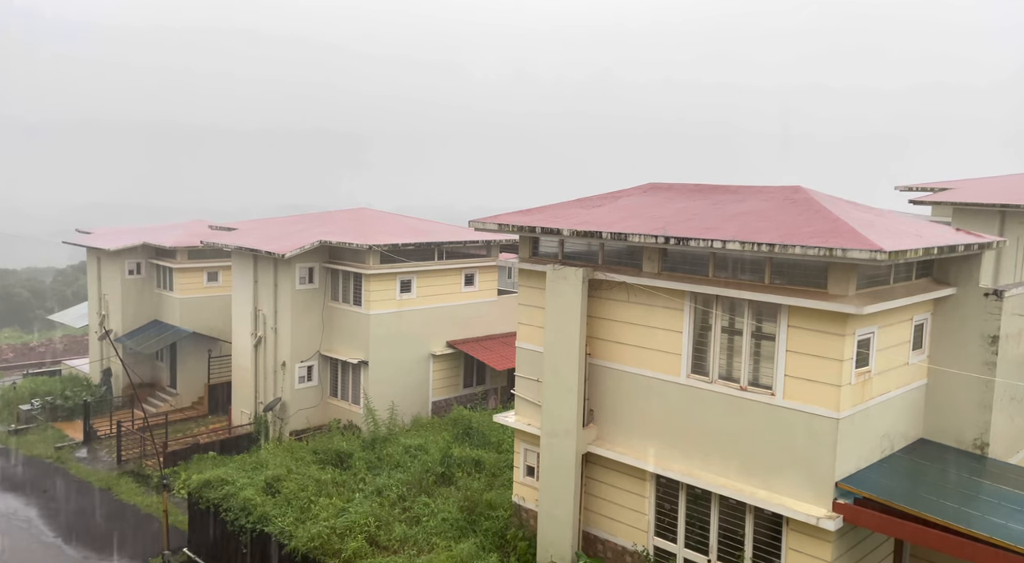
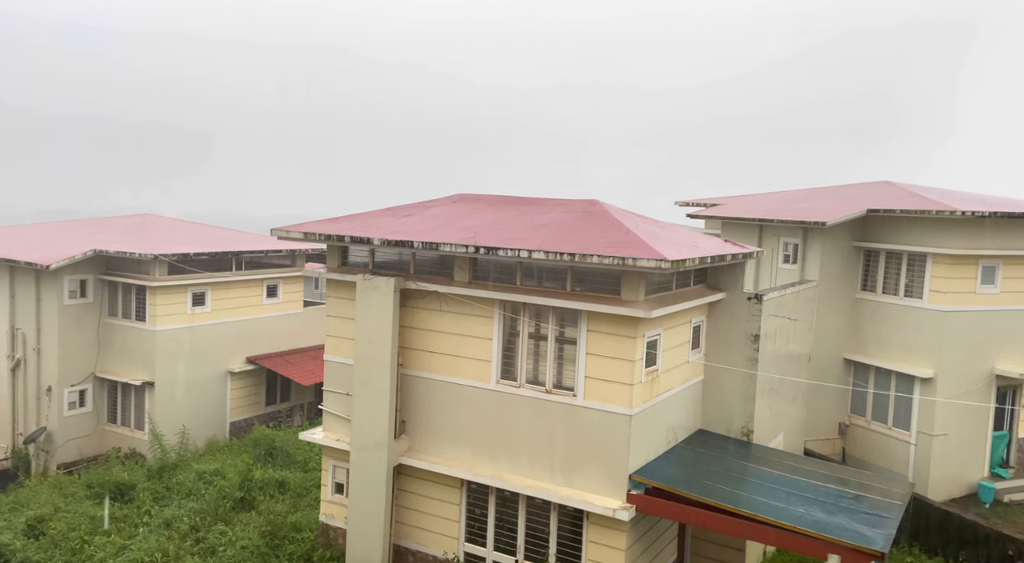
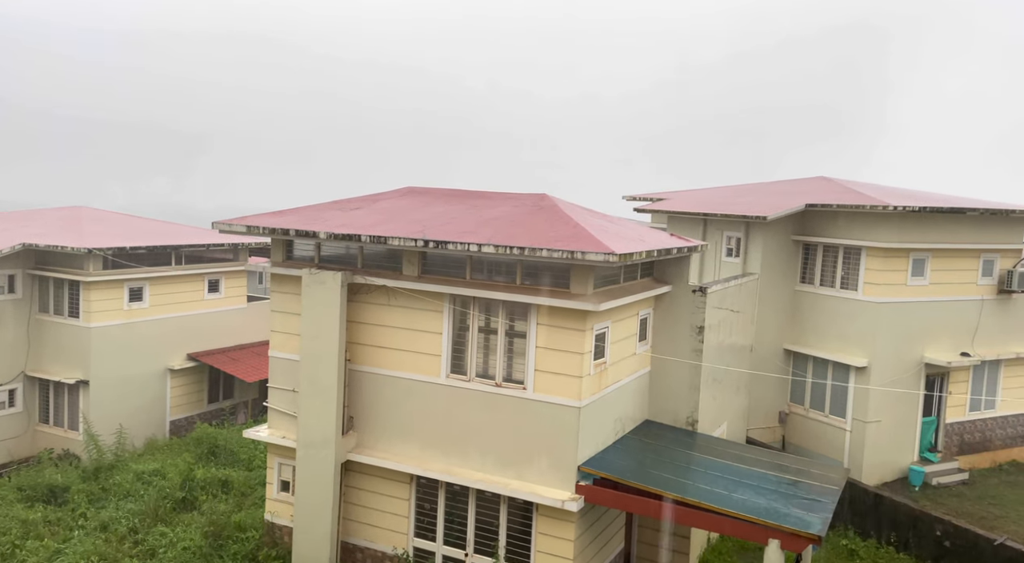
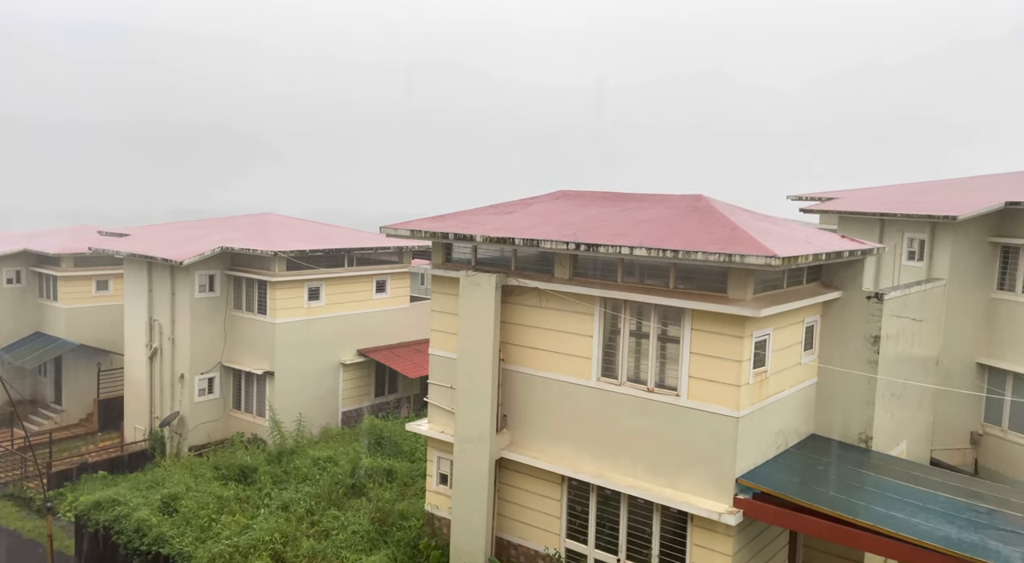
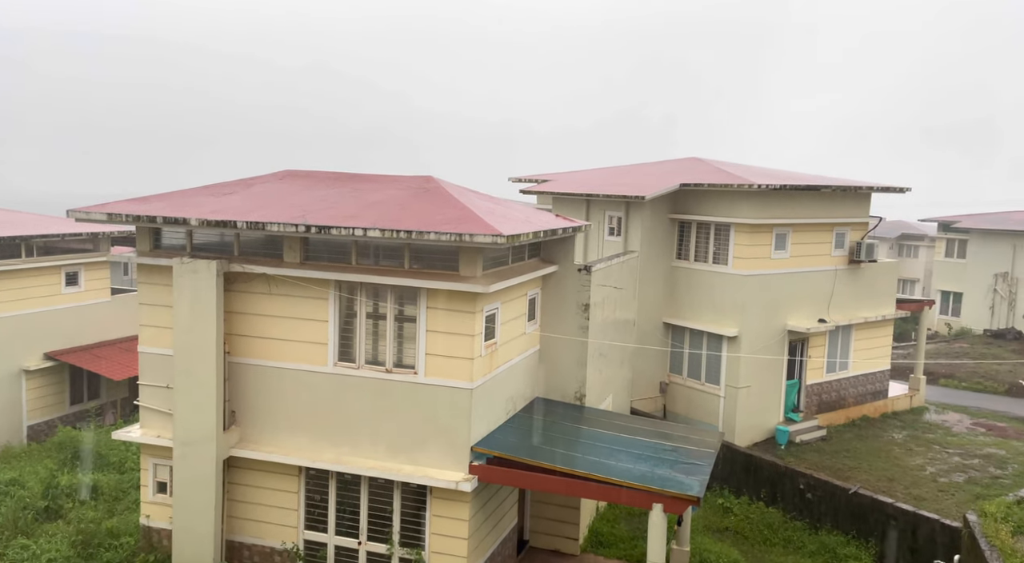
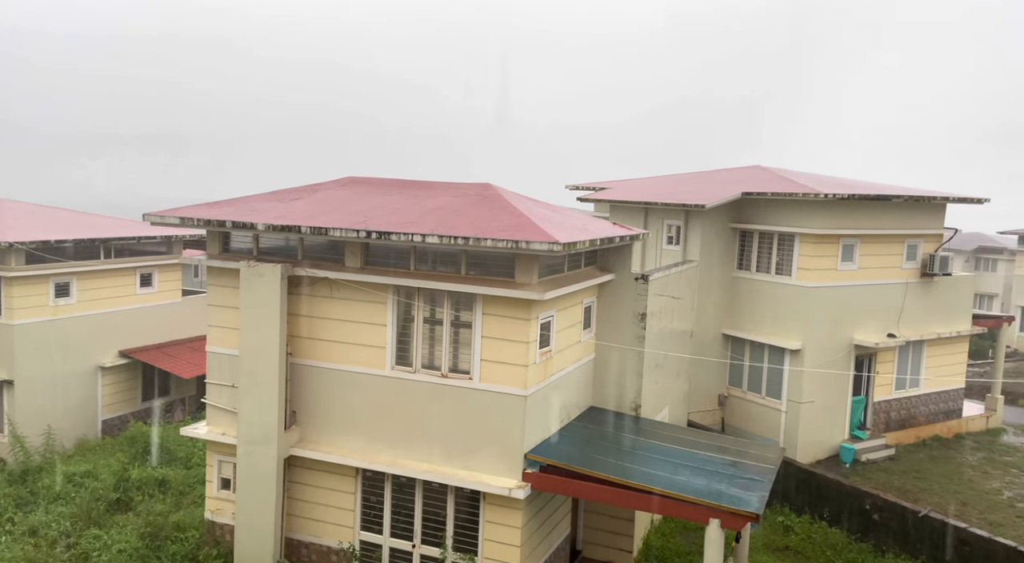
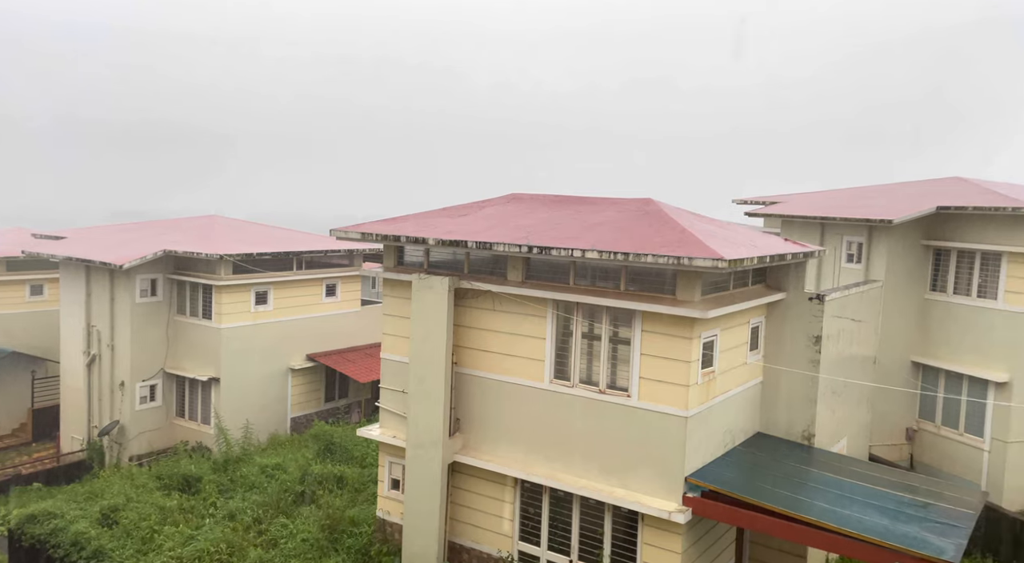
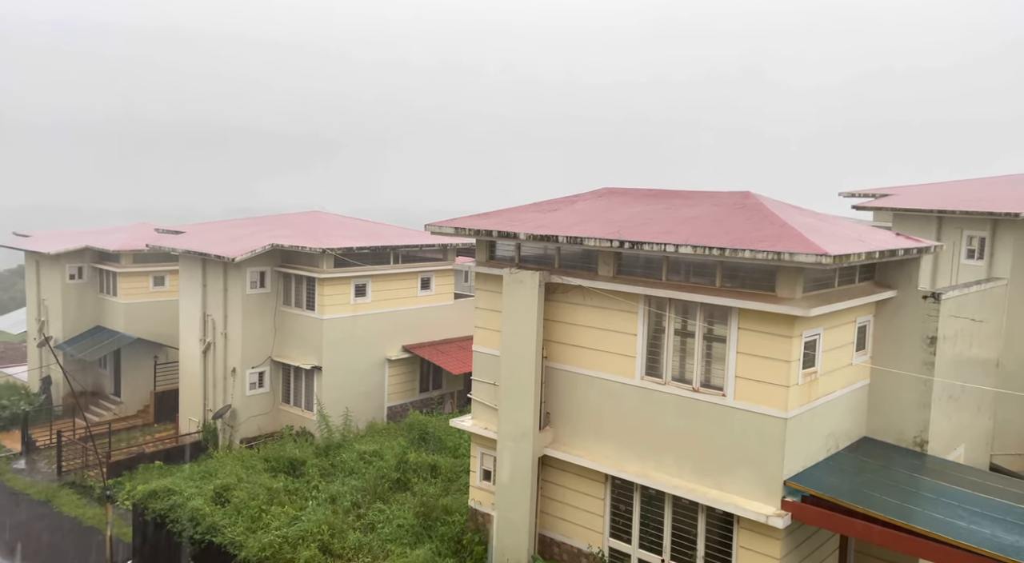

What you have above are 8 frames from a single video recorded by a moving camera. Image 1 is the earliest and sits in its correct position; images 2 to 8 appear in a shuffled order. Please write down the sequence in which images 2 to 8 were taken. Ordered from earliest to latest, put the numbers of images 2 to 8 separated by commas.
8, 4, 7, 2, 3, 6, 5
